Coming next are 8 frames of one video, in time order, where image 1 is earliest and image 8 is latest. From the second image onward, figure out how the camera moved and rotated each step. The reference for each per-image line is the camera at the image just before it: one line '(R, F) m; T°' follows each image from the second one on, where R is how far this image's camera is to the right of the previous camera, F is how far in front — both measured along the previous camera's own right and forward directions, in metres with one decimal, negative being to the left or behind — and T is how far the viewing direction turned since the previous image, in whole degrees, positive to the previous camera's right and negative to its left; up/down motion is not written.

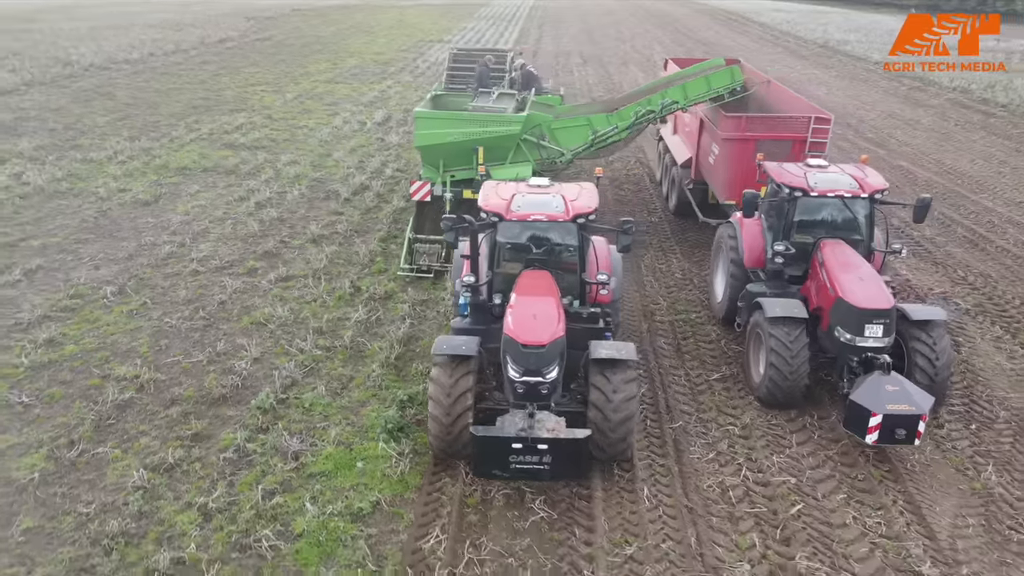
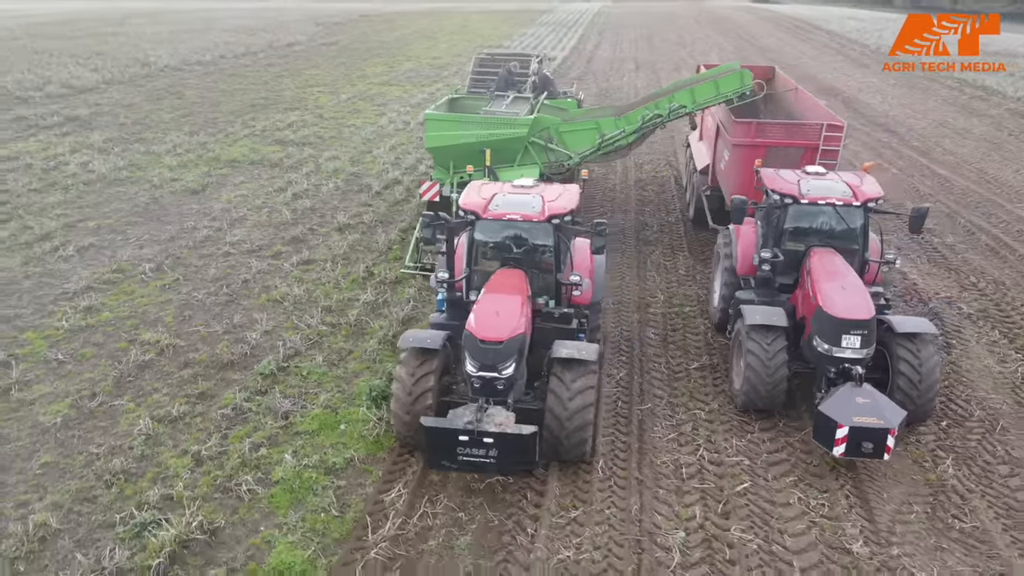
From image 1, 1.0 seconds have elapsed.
(+0.8, -0.4) m; -5°
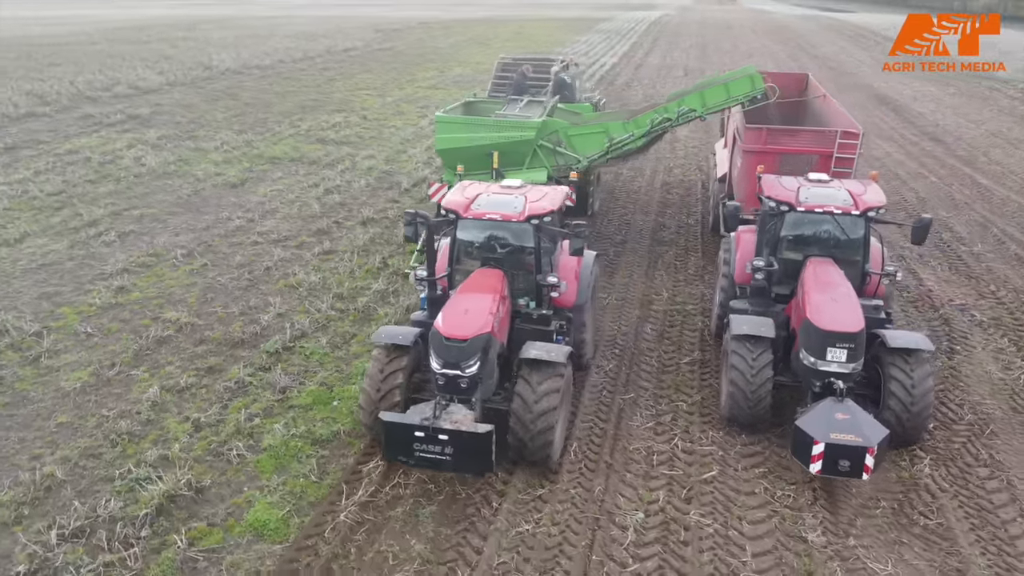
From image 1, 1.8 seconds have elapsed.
(+0.7, -0.2) m; -4°
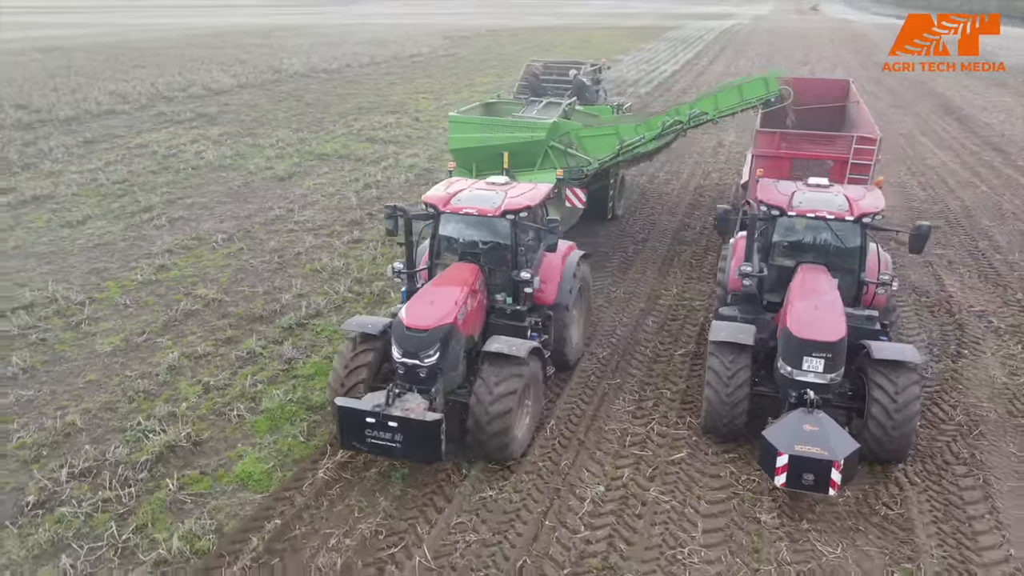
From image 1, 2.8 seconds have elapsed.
(+0.8, -0.3) m; -5°
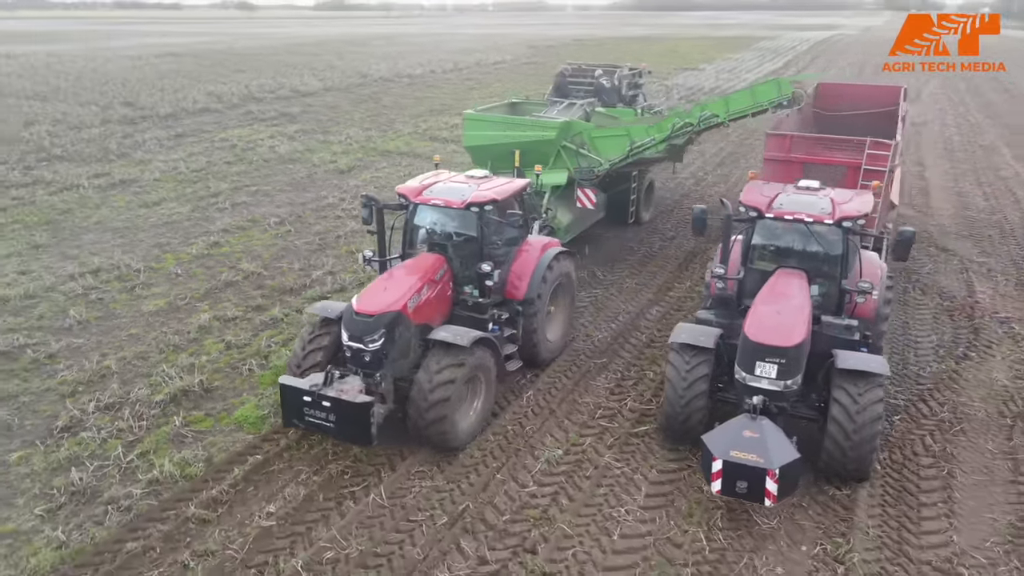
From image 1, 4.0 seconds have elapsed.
(+1.0, -0.4) m; -7°
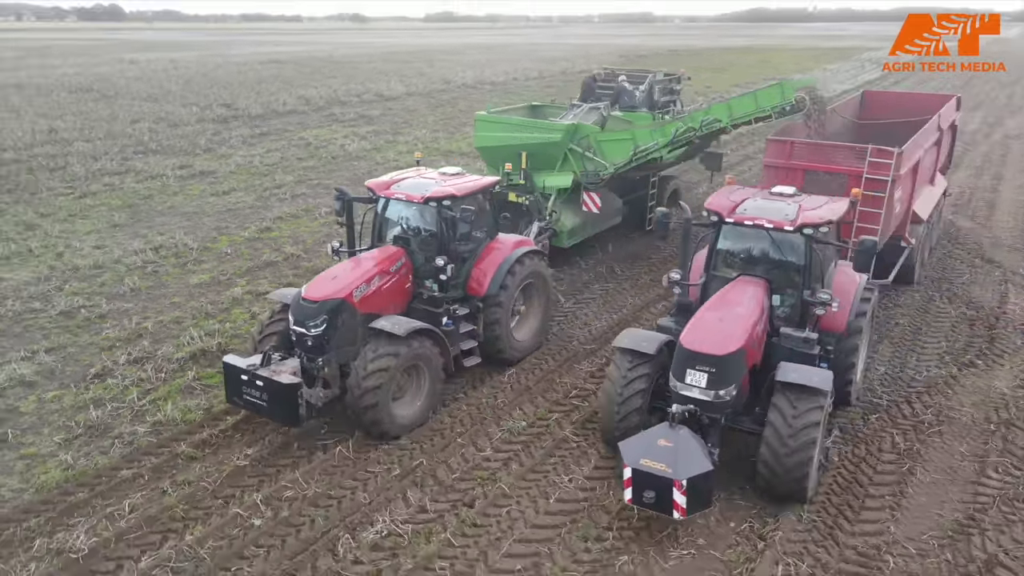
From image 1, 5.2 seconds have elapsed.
(+1.1, -0.3) m; -7°
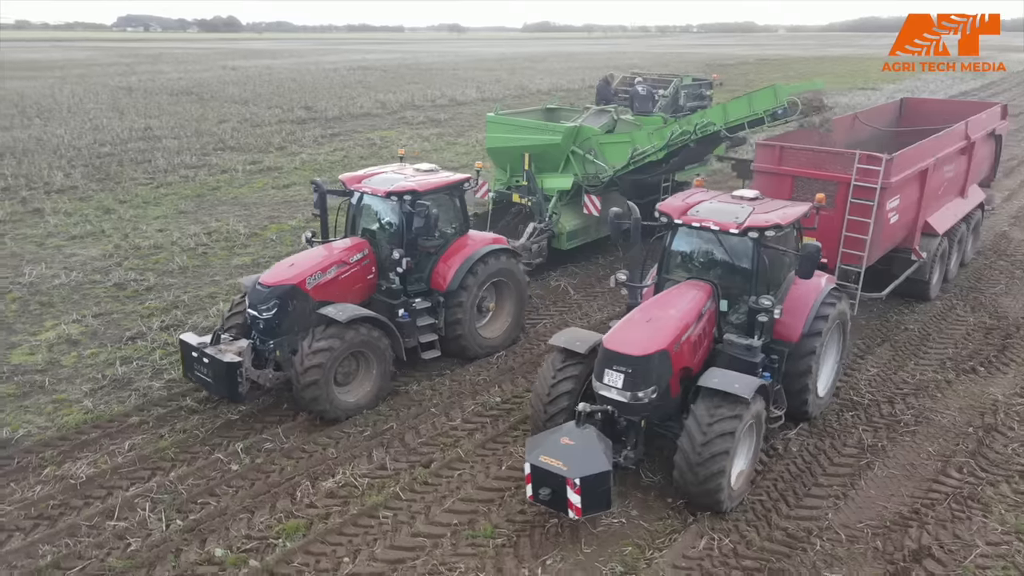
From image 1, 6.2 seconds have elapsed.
(+1.0, -0.3) m; -7°
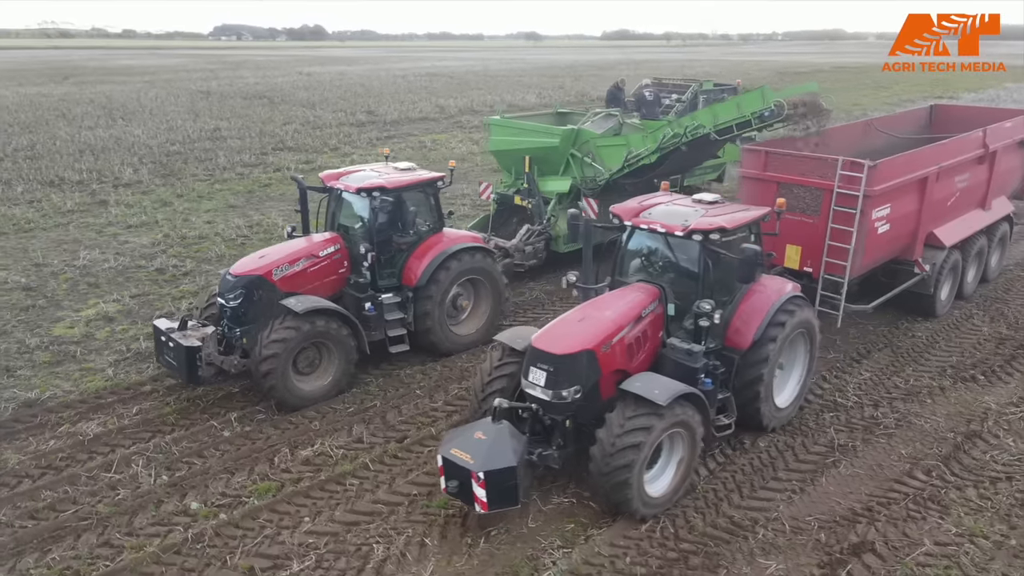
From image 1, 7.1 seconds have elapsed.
(+0.8, -0.3) m; -5°
